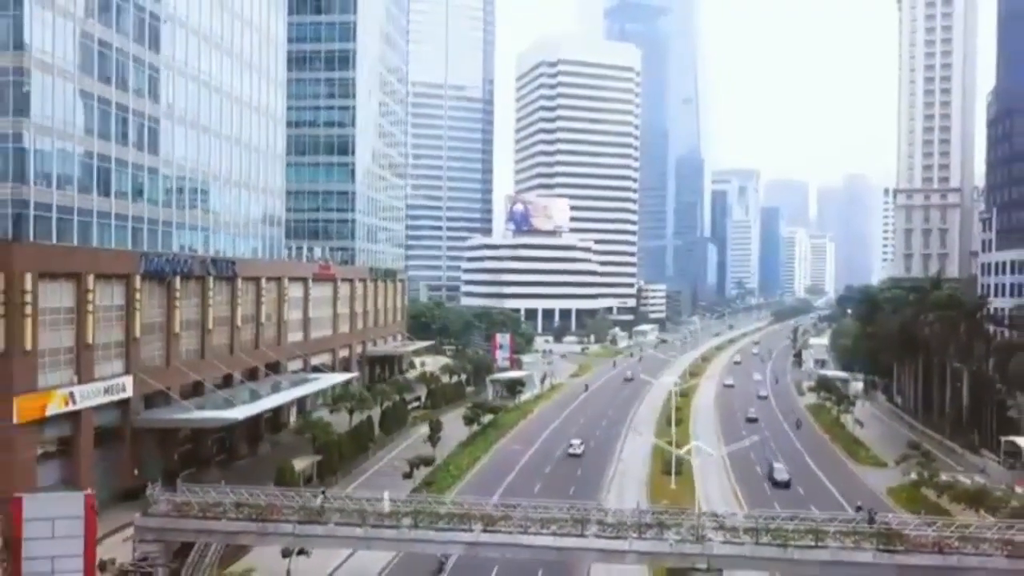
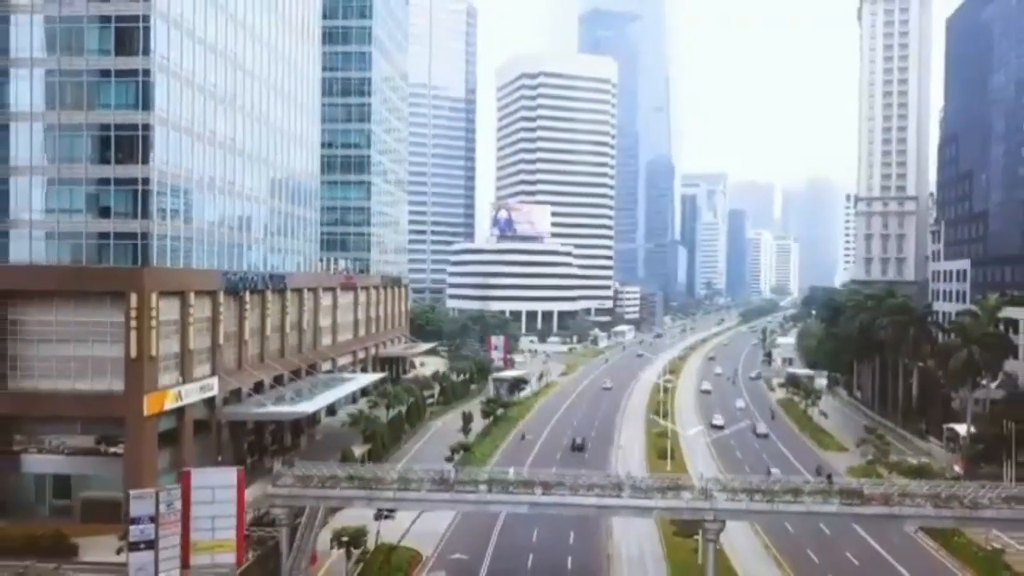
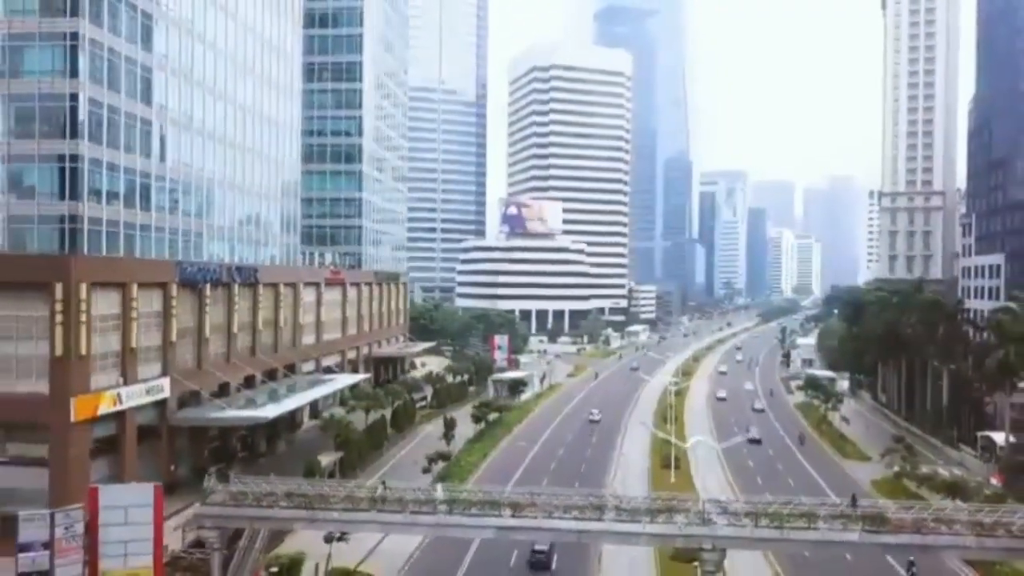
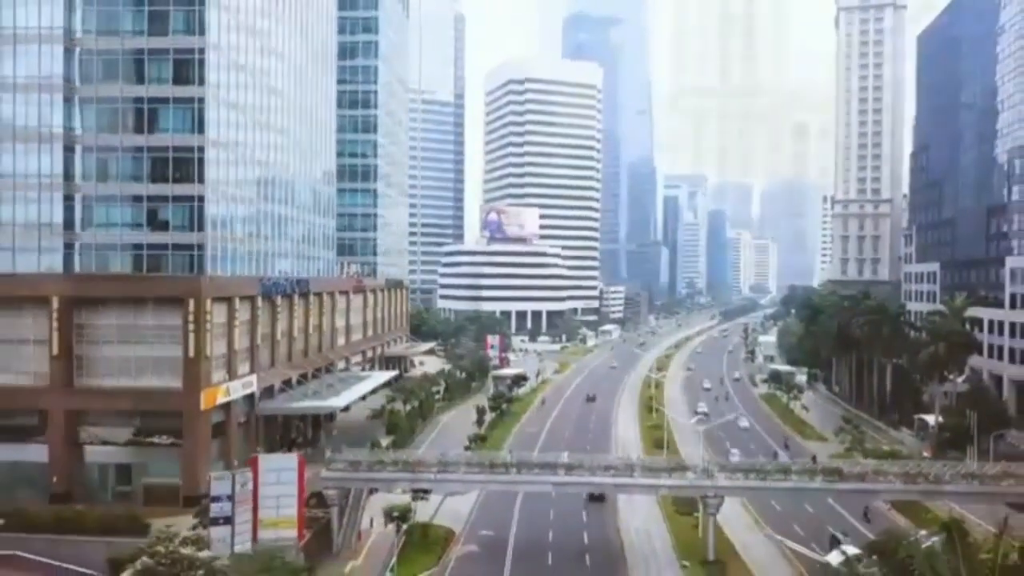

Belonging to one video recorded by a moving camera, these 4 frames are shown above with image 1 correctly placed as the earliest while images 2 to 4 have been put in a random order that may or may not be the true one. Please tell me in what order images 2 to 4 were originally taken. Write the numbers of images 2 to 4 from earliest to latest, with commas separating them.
3, 2, 4
